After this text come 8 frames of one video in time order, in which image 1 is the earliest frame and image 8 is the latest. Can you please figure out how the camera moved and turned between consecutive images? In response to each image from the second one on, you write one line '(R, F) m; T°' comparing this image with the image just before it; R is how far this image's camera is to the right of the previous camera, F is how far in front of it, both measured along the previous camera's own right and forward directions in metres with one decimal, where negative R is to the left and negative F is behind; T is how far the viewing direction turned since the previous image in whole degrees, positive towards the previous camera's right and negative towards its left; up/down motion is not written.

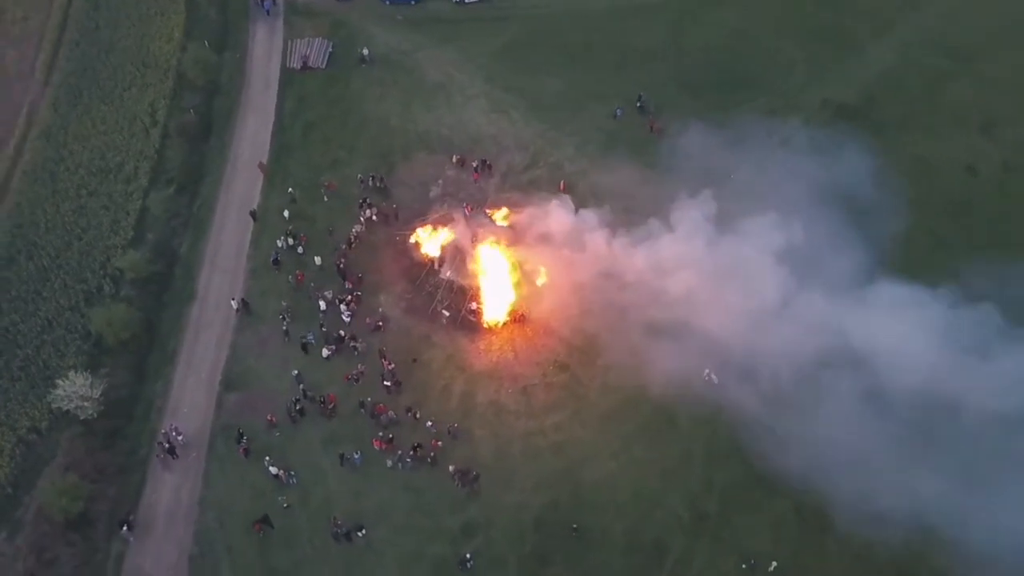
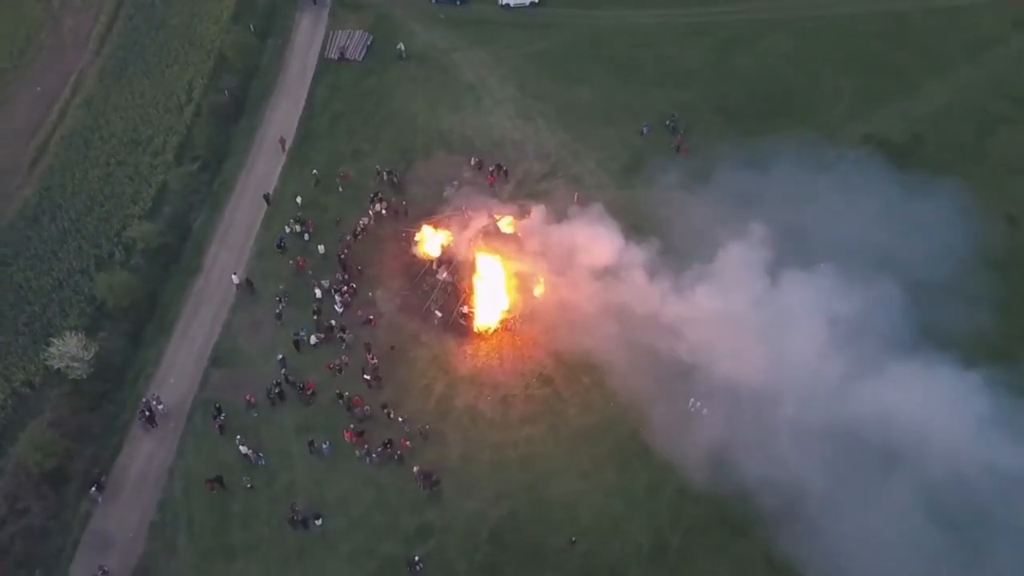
(+4.3, +0.4) m; -5°
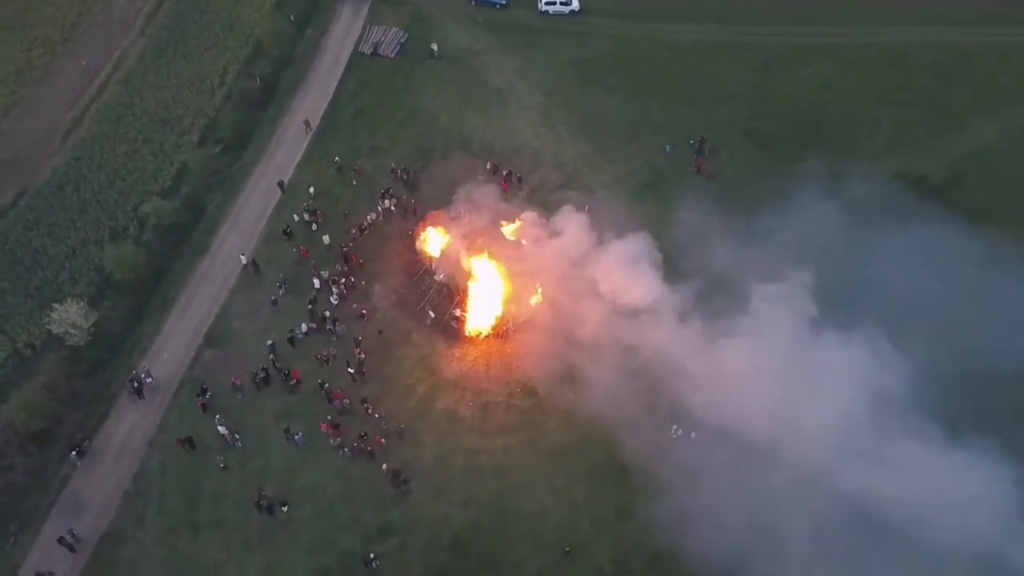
(+3.7, +0.4) m; -4°
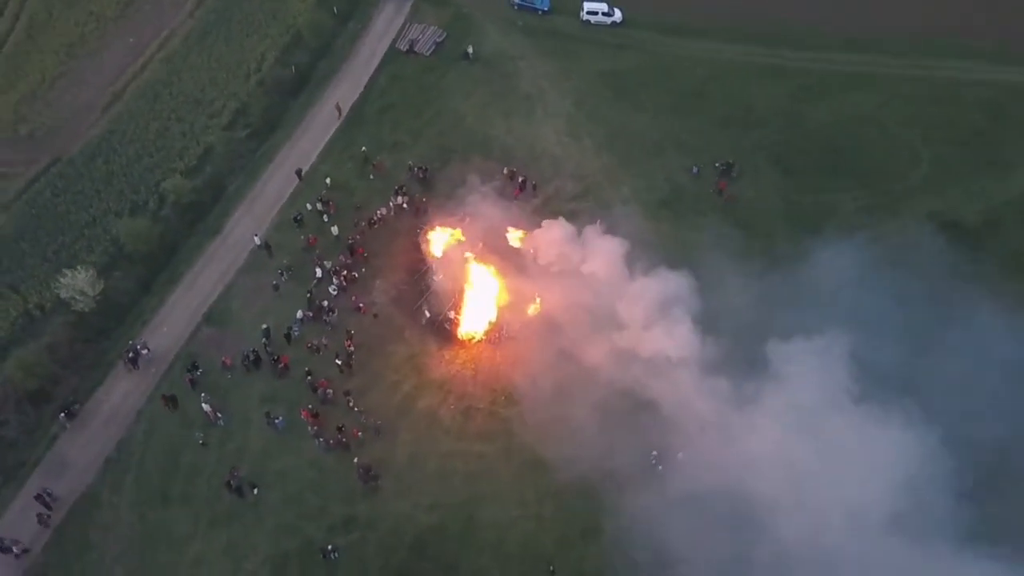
(+3.8, +0.4) m; -4°
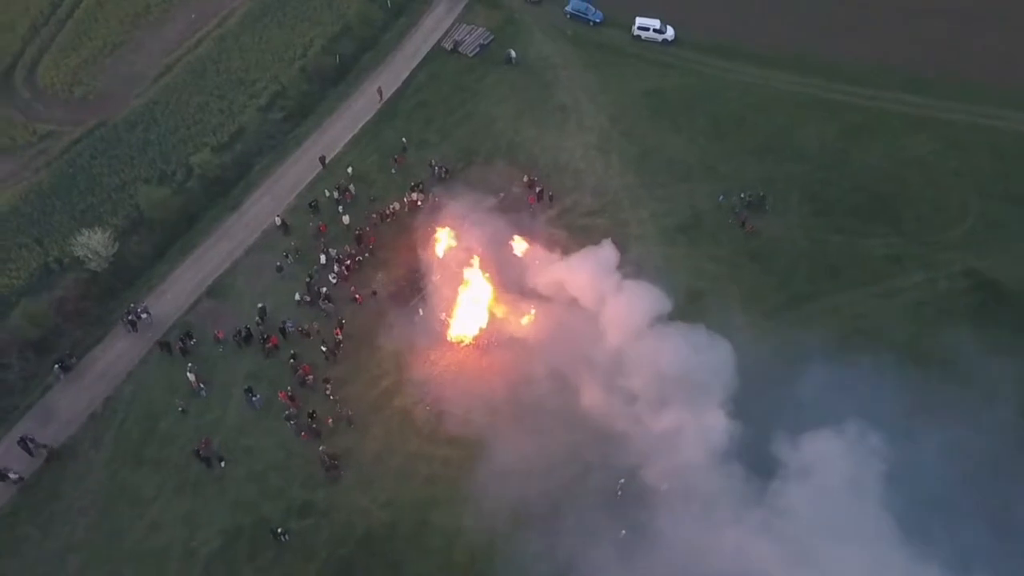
(+4.8, +0.5) m; -5°
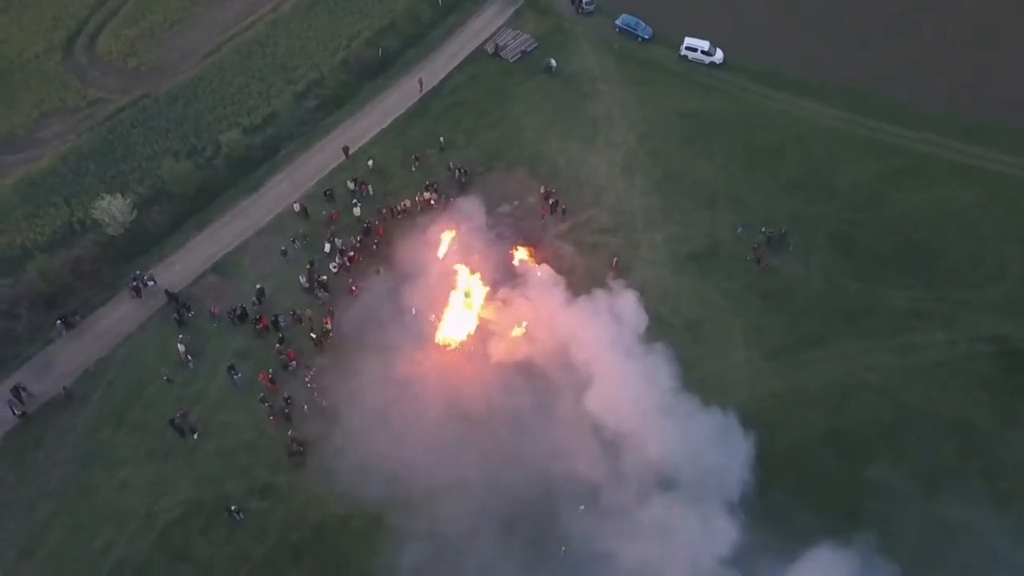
(+4.9, +0.6) m; -5°
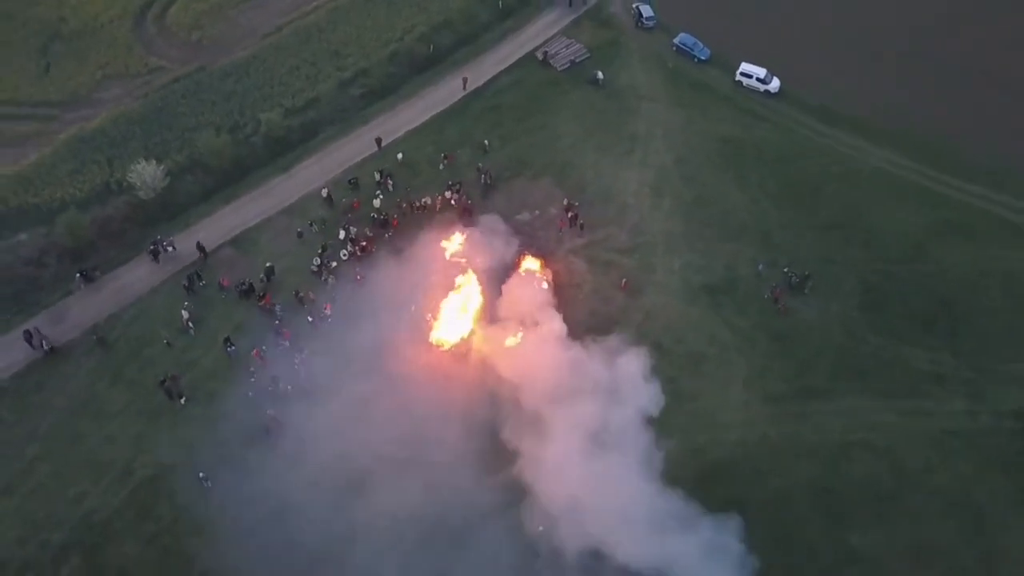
(+4.8, +0.7) m; -6°
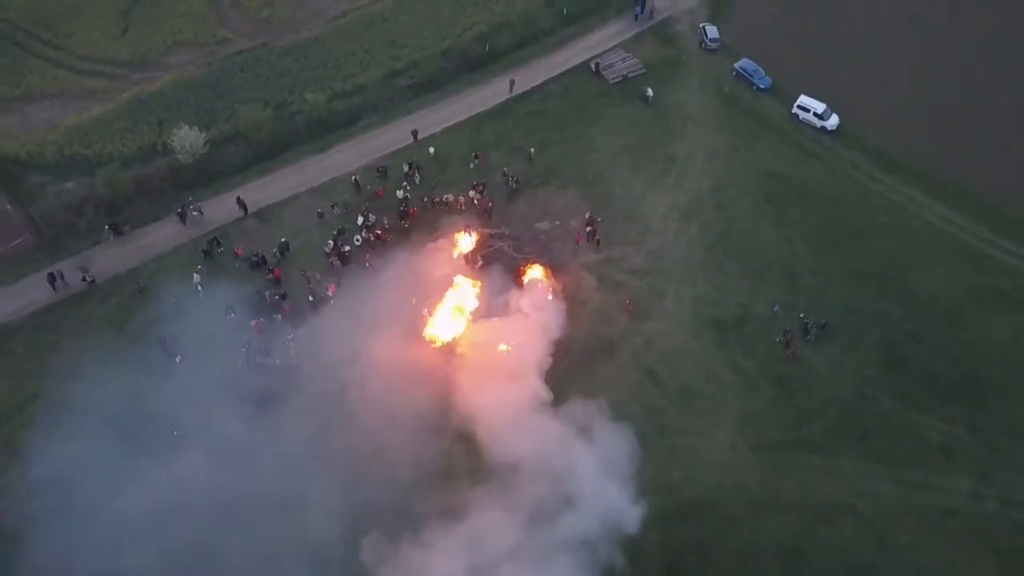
(+5.3, +0.7) m; -6°
